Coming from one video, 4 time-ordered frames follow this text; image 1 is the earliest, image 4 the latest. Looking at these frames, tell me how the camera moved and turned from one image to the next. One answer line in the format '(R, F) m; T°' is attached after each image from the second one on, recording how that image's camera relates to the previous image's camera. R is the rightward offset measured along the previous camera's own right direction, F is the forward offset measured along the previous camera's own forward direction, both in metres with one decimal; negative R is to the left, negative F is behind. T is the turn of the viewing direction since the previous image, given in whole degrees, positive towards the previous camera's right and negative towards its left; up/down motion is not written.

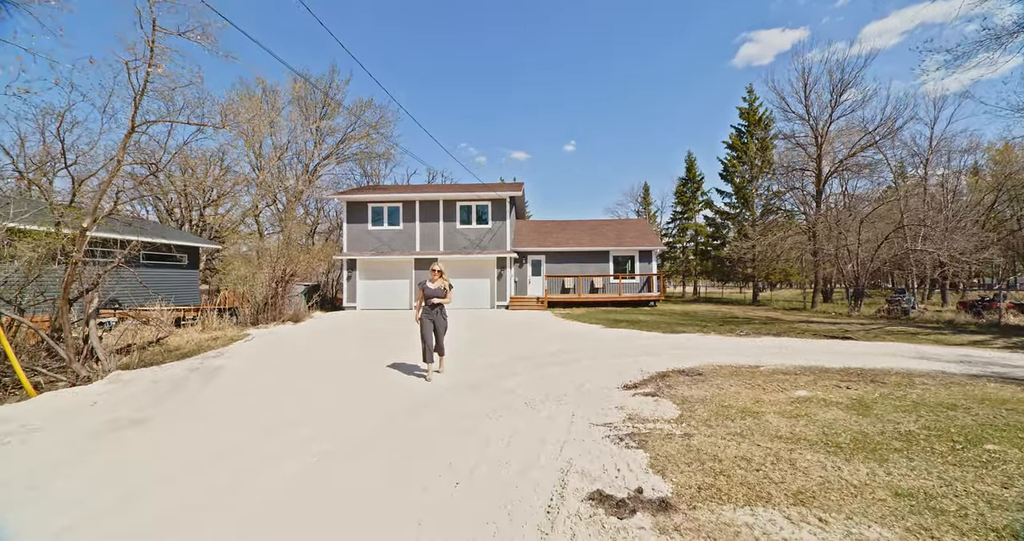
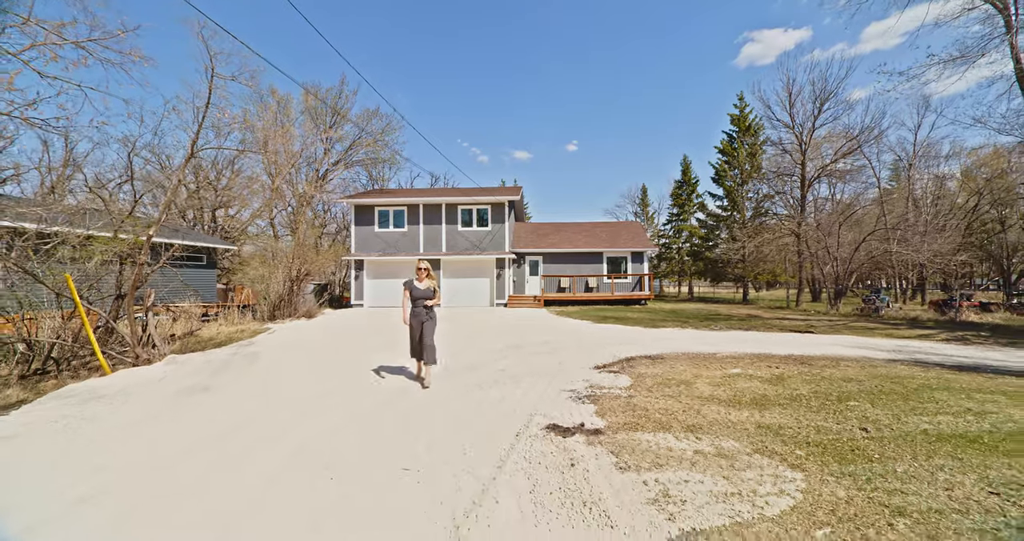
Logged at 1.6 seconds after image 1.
(+0.2, -1.1) m; 0°
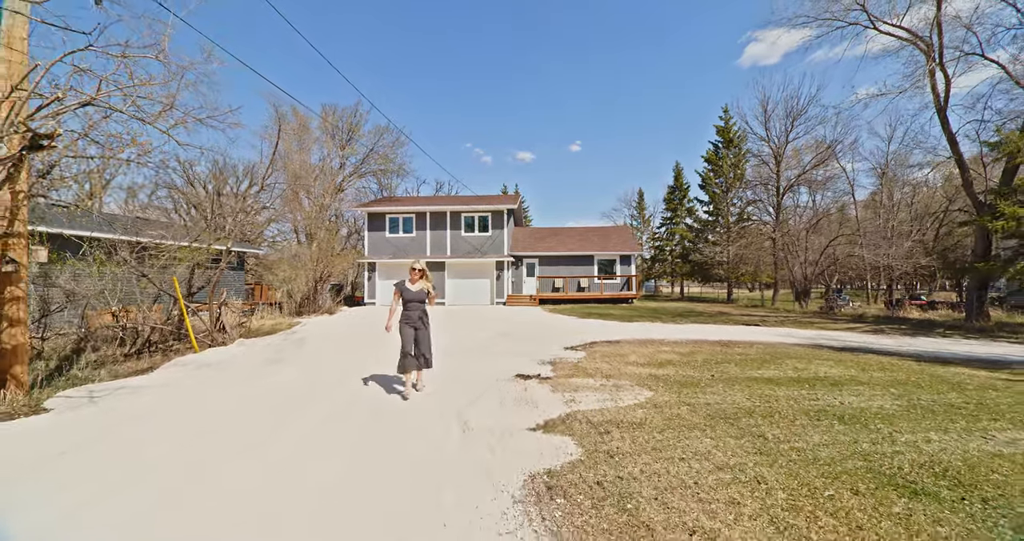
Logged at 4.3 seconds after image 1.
(+0.3, -2.0) m; 0°
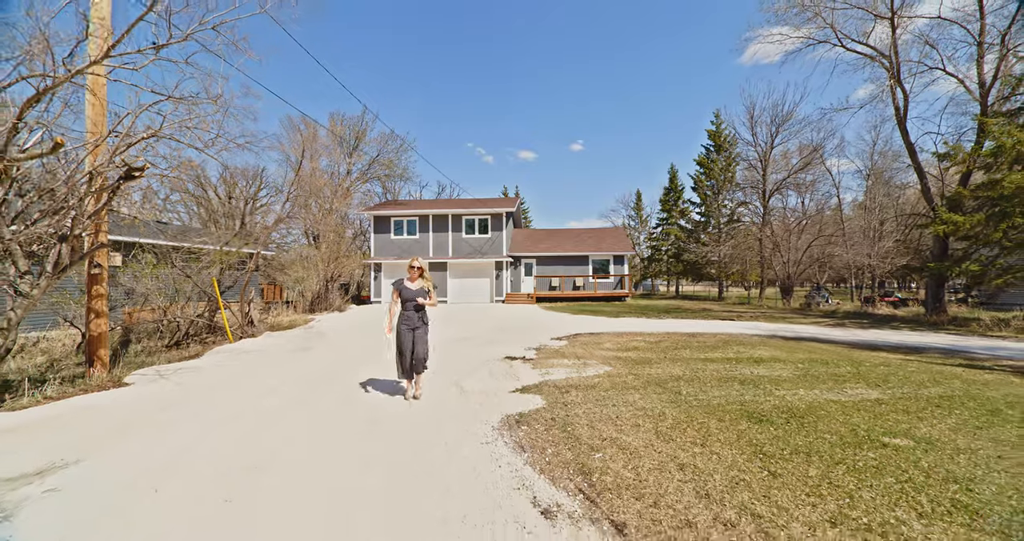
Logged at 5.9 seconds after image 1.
(+0.2, -1.2) m; 0°
